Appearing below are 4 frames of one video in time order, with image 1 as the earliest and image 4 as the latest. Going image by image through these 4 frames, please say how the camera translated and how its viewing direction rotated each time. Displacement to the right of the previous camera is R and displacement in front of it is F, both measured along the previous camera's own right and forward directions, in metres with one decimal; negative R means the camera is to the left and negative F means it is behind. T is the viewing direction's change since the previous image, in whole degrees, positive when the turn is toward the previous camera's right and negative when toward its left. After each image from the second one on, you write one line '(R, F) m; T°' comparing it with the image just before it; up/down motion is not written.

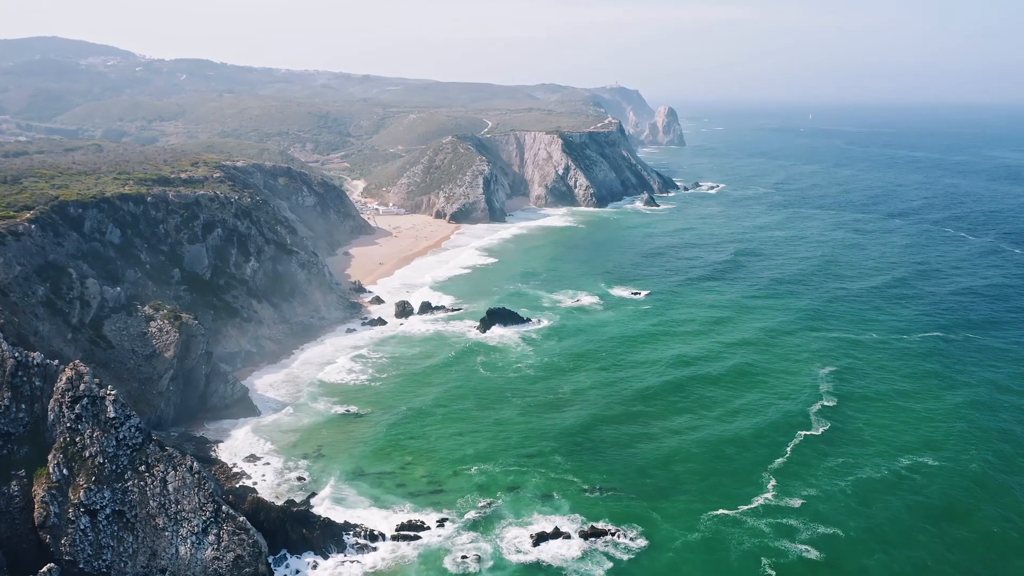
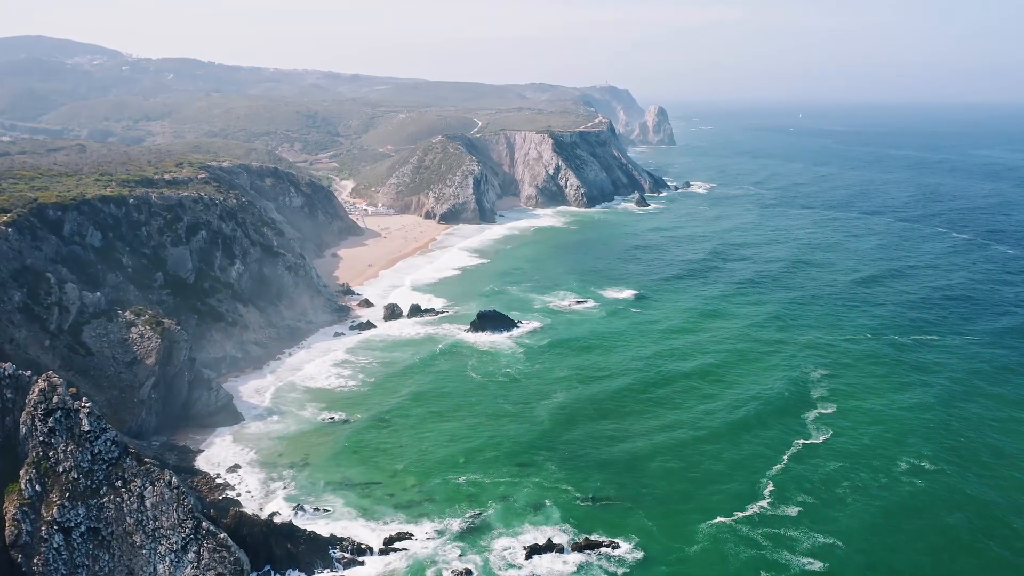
(0.0, +0.8) m; +1°
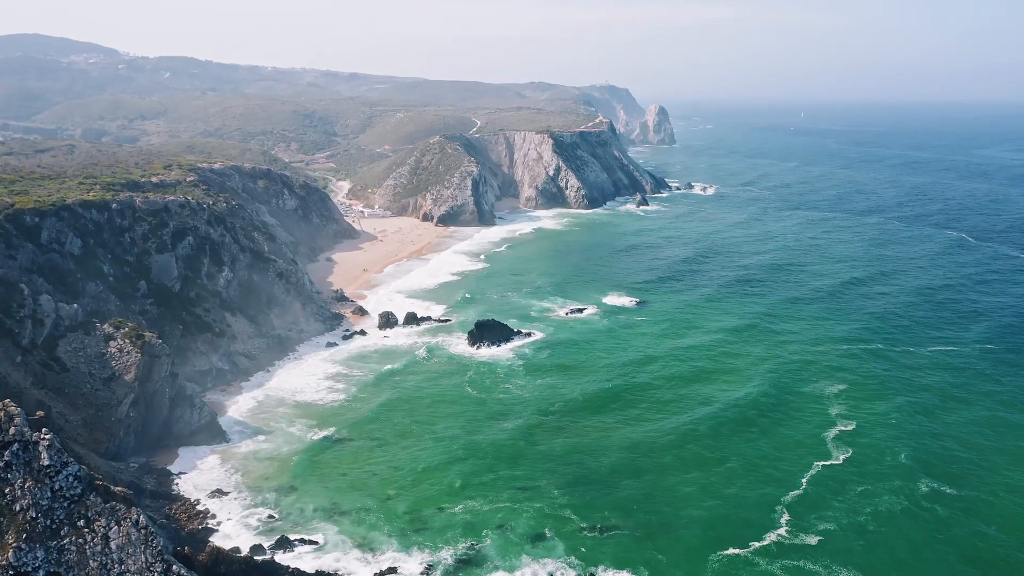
(0.0, +2.3) m; 0°
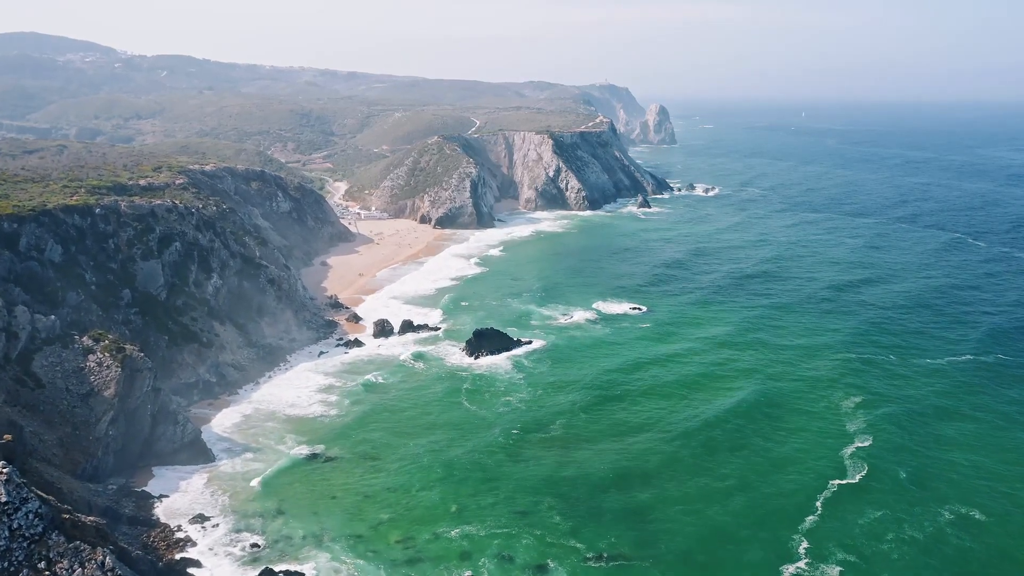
(-0.1, +2.0) m; 0°
